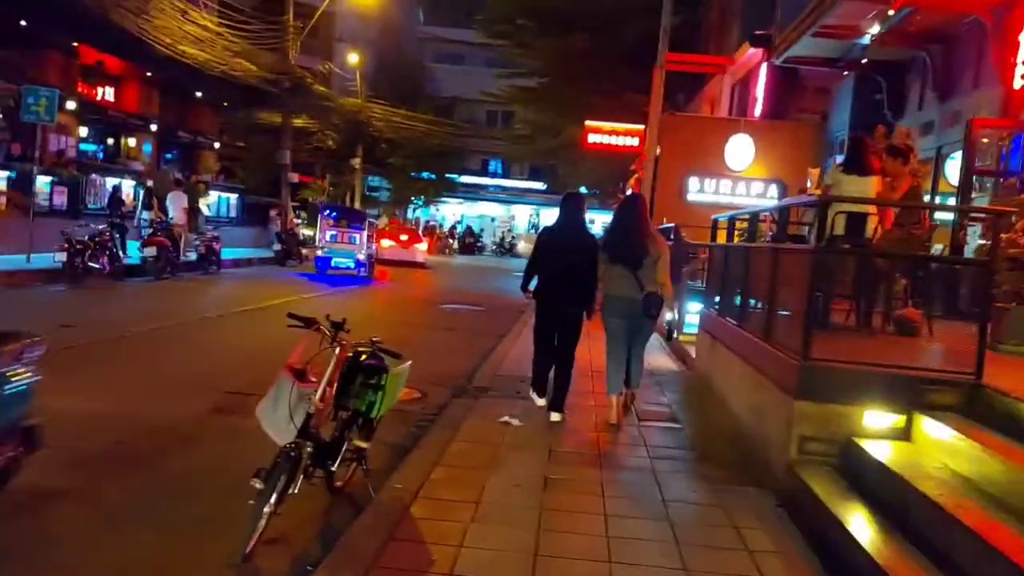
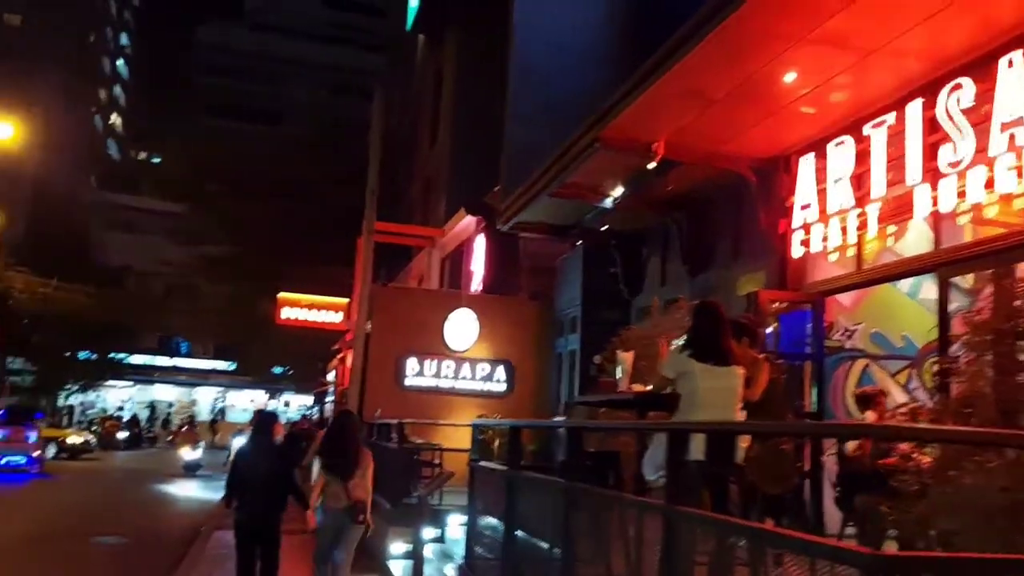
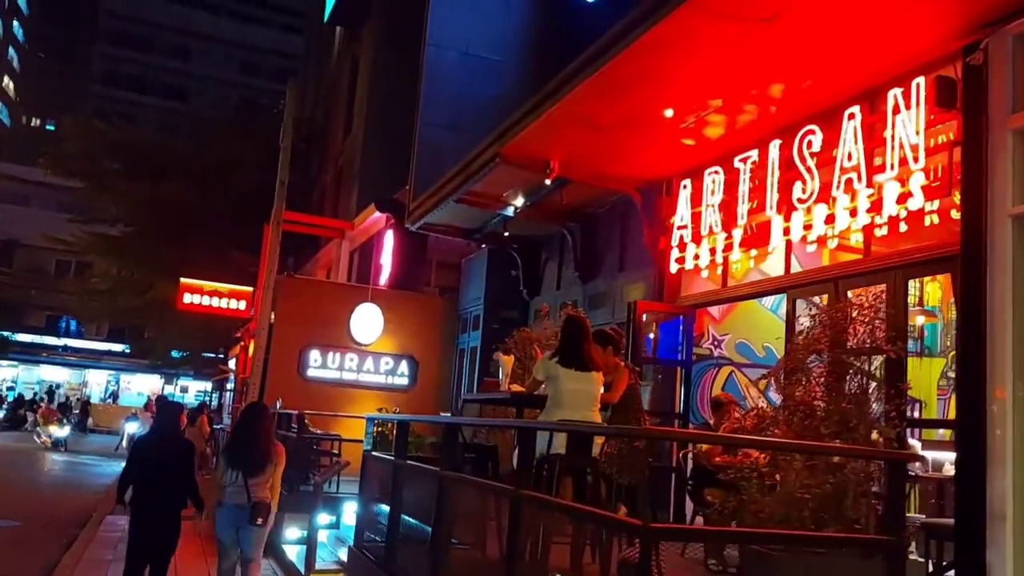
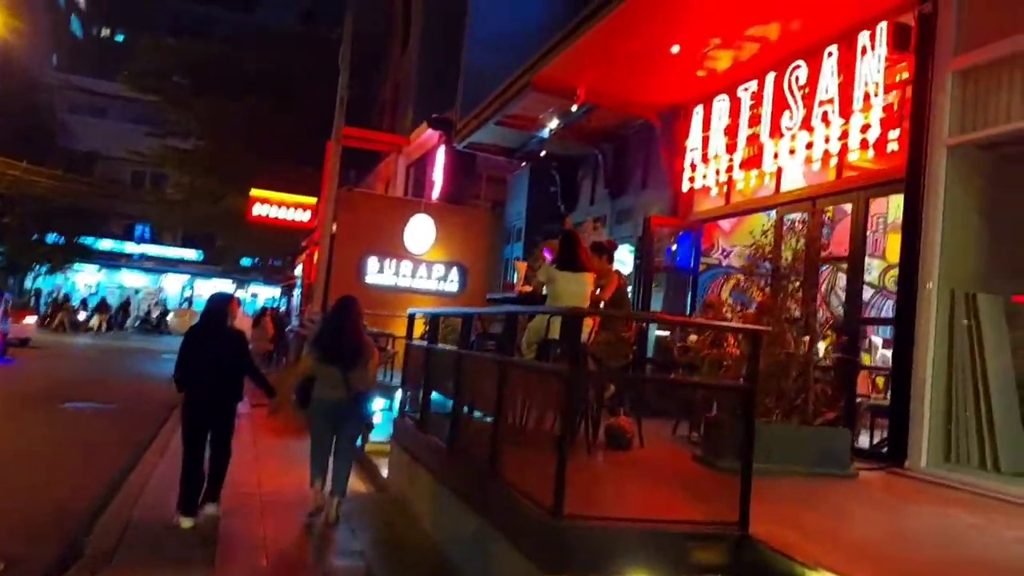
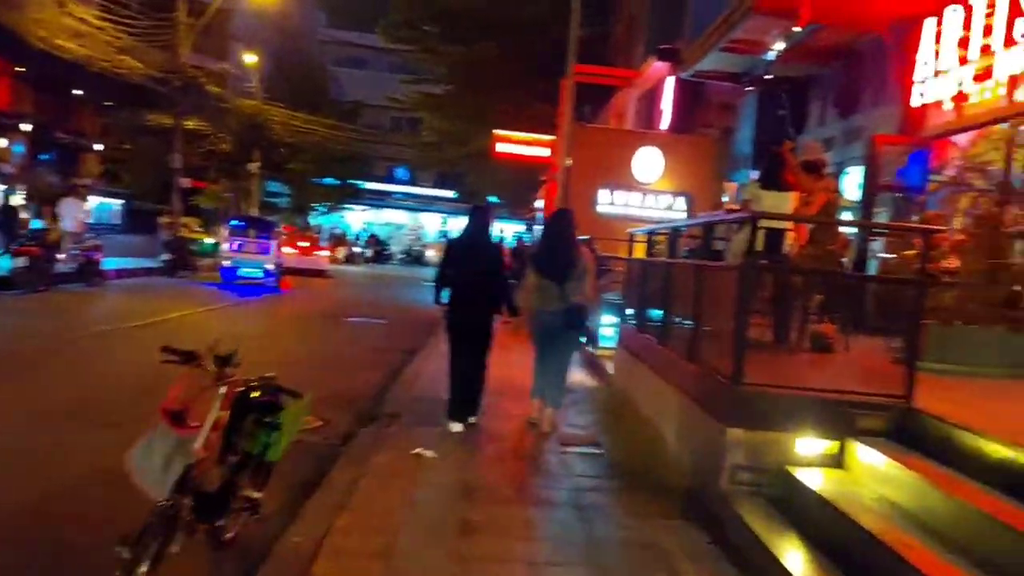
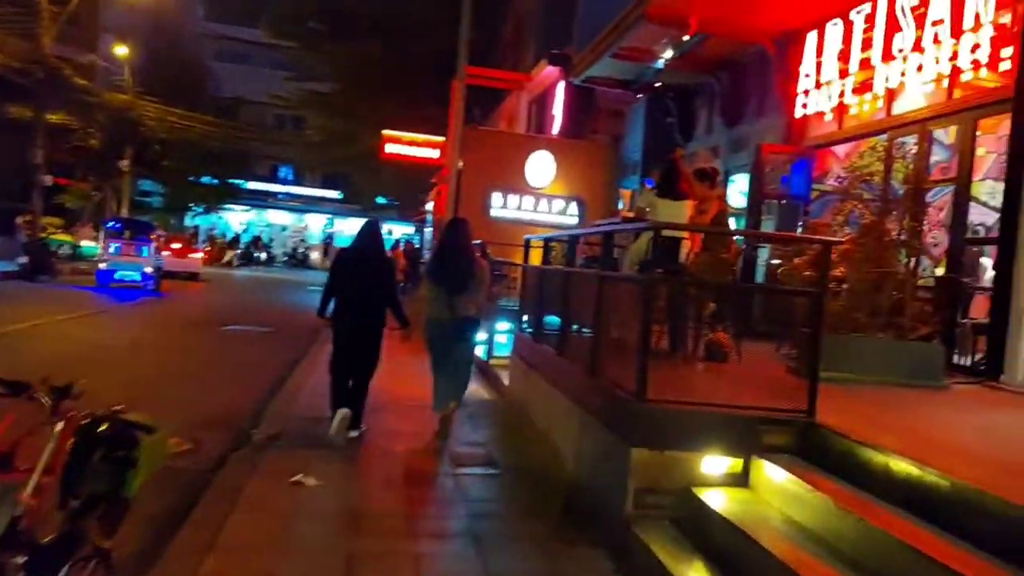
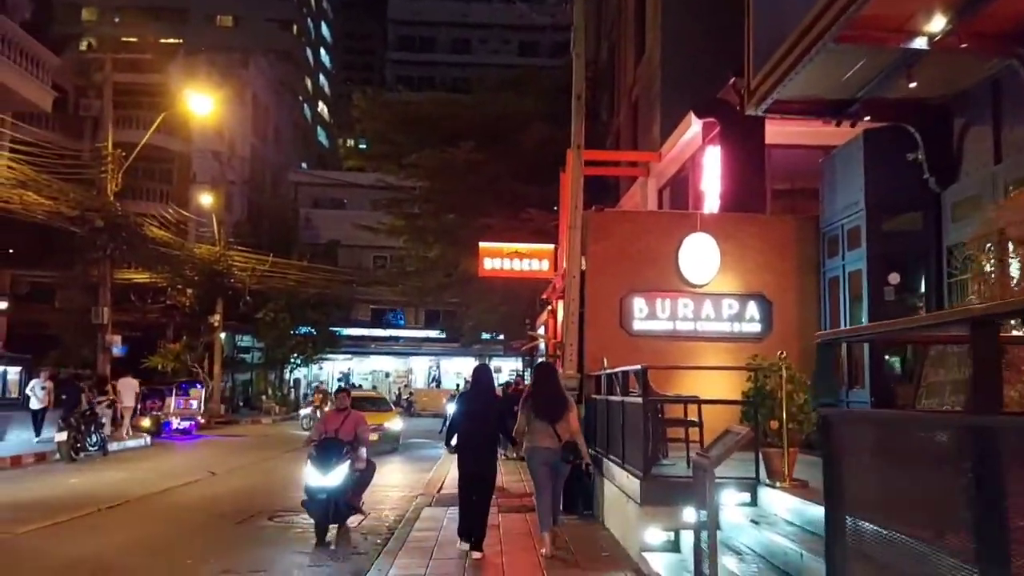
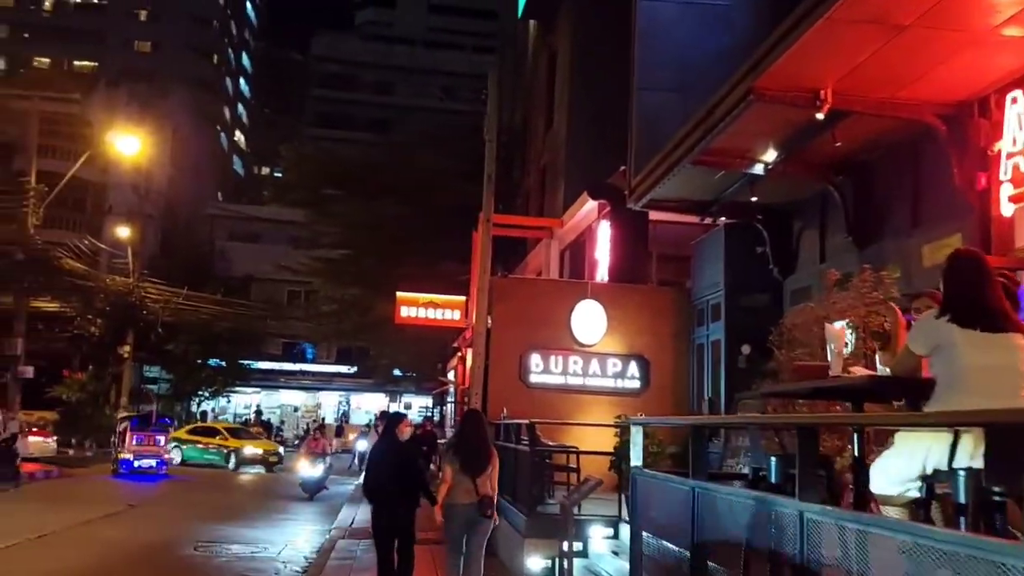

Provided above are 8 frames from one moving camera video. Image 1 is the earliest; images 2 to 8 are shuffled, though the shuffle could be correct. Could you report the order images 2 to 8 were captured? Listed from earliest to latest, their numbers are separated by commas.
5, 6, 4, 3, 2, 8, 7
